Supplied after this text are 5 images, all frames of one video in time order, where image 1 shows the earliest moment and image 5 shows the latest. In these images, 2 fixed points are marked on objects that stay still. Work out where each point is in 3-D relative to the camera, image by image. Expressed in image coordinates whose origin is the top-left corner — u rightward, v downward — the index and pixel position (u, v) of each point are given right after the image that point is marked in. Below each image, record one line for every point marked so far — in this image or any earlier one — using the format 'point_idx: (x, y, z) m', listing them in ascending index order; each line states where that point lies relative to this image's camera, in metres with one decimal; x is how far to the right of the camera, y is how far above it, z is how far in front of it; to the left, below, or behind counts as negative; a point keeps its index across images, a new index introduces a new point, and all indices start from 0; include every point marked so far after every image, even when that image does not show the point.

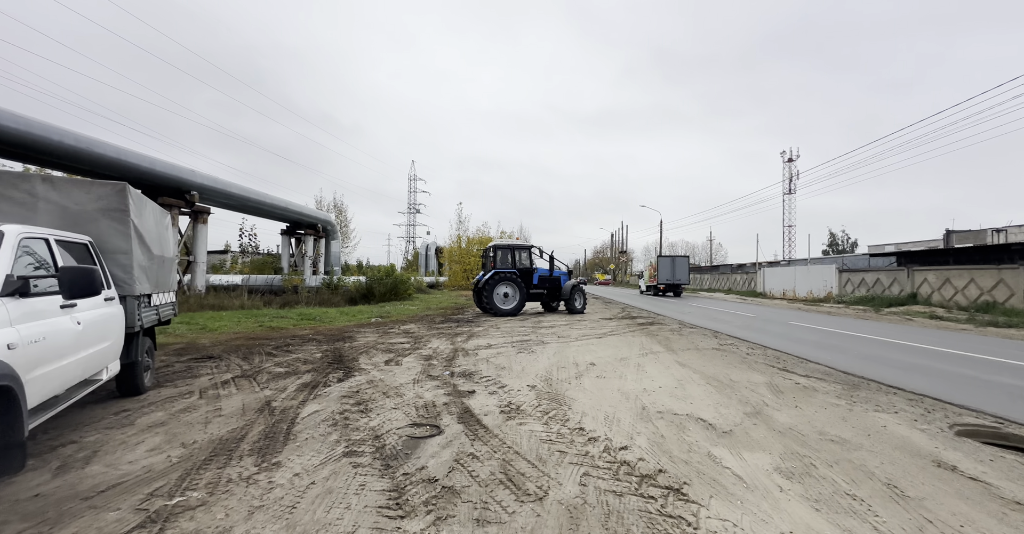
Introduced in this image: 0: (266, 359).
0: (-4.2, -1.6, +6.5) m
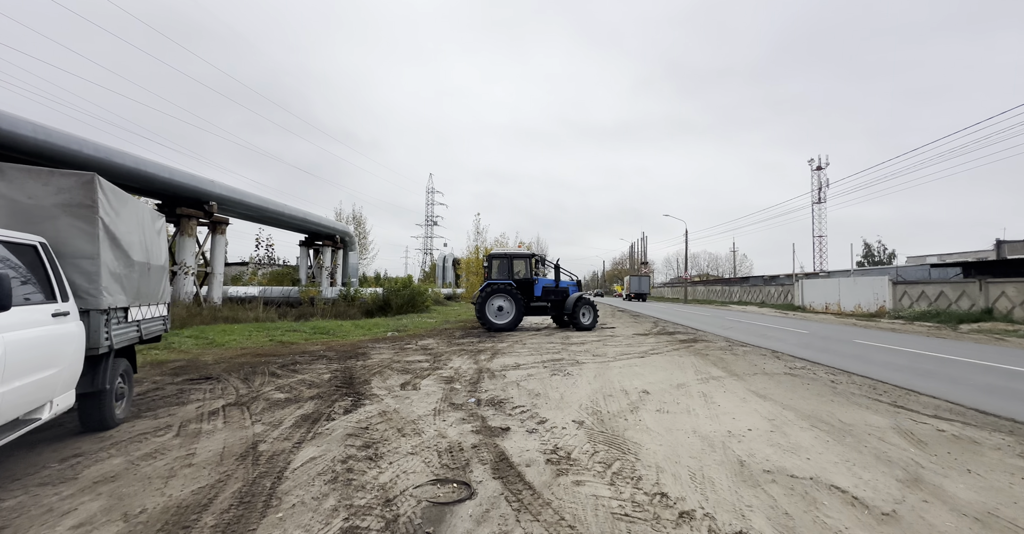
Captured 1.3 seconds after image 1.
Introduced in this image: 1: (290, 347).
0: (-3.7, -1.8, +5.8) m
1: (-5.5, -2.0, +9.3) m
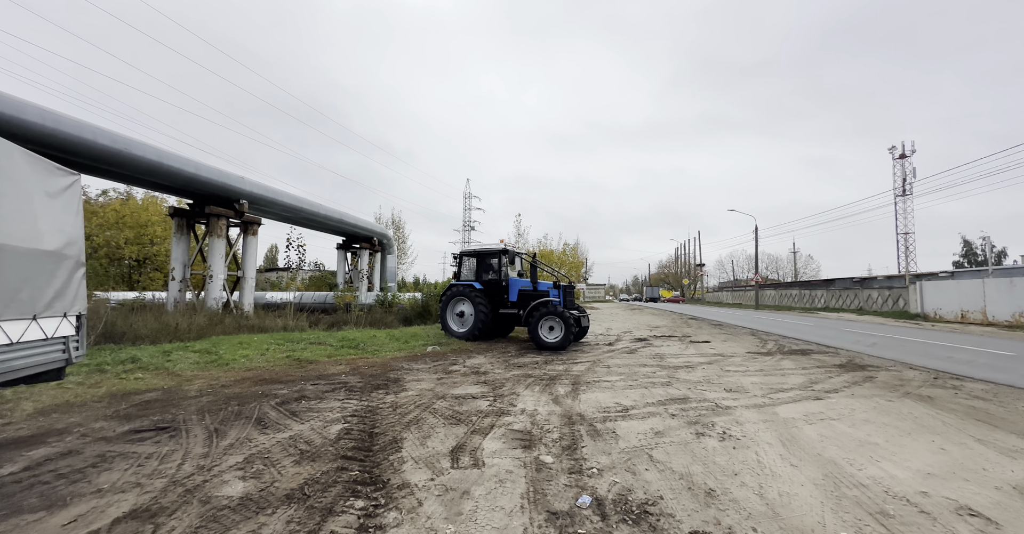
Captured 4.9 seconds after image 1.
0: (-2.6, -1.7, +3.6) m
1: (-4.0, -2.0, +7.3) m
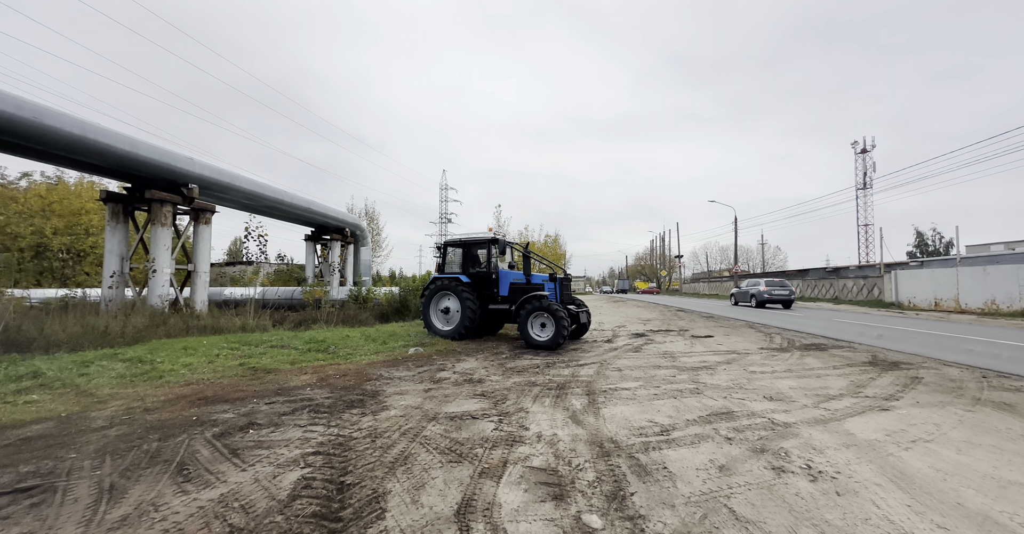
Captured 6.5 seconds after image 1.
0: (-2.4, -1.6, +2.5) m
1: (-4.0, -1.8, +6.0) m
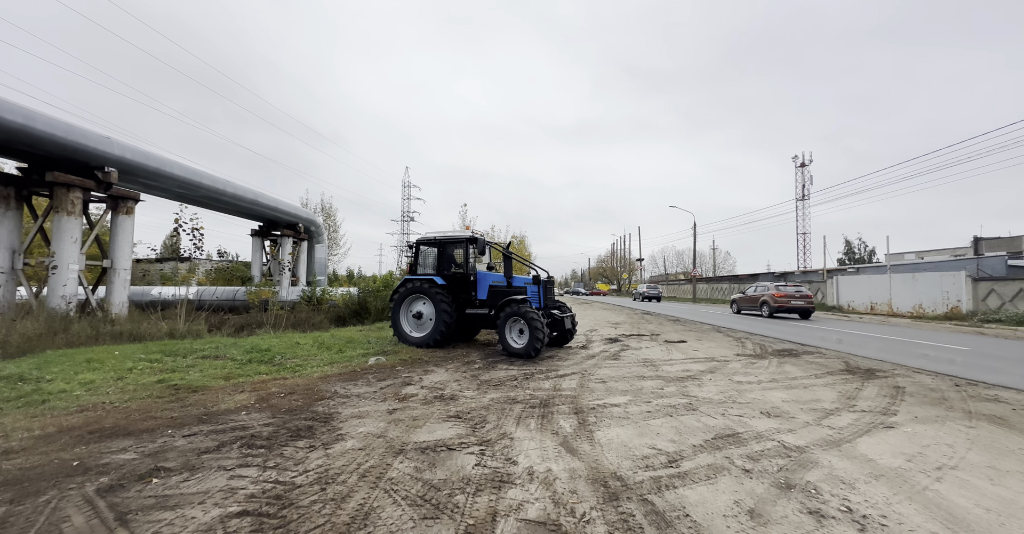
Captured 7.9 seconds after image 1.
0: (-2.3, -1.6, +1.6) m
1: (-4.3, -1.8, +5.0) m
